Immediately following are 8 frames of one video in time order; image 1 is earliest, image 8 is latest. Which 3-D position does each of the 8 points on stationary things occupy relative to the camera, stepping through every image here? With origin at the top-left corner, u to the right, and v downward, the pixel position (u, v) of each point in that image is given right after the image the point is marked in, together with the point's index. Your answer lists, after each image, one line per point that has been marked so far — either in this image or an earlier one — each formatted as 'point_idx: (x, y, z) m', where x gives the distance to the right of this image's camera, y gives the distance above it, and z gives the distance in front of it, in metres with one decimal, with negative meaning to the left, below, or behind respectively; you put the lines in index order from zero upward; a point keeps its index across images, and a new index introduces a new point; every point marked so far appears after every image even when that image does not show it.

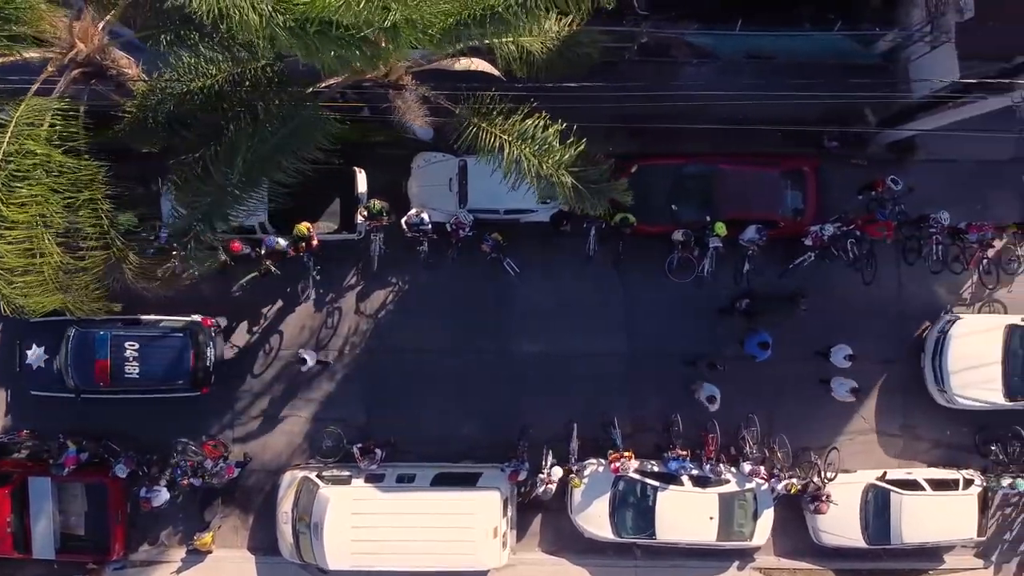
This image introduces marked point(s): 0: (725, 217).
0: (+2.4, +0.8, +11.9) m
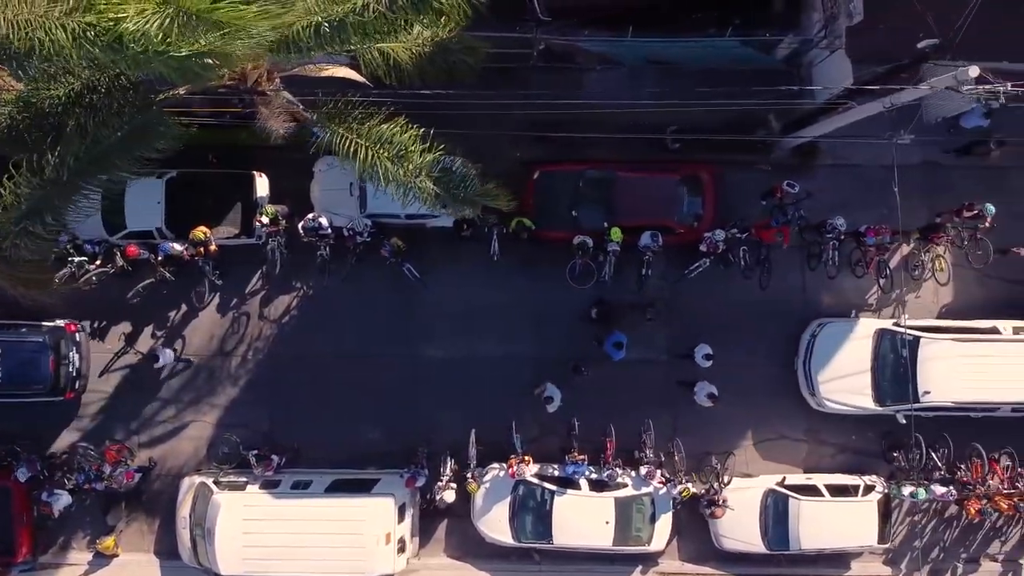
0: (+1.3, +0.7, +11.9) m
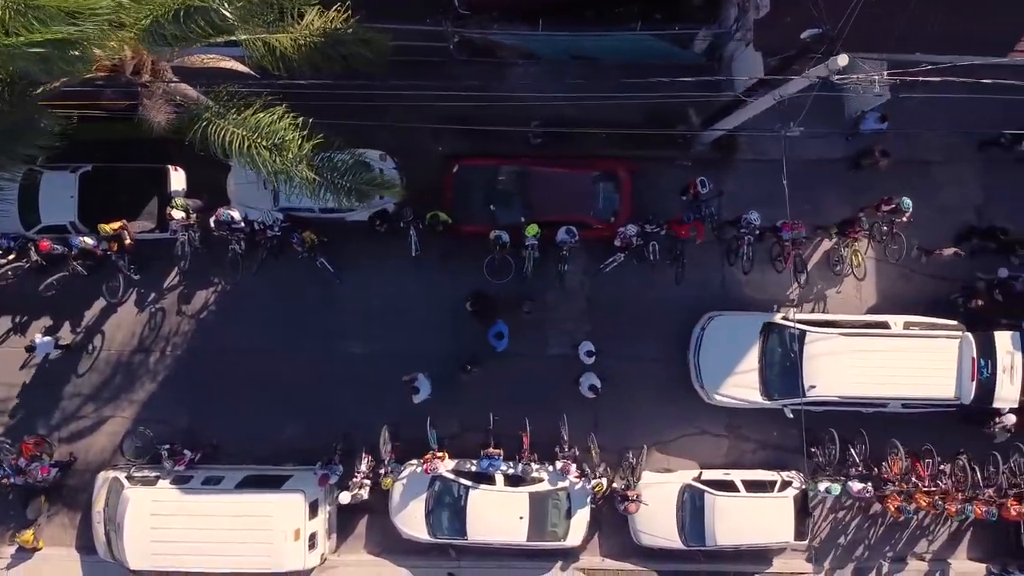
0: (+0.3, +0.8, +11.9) m
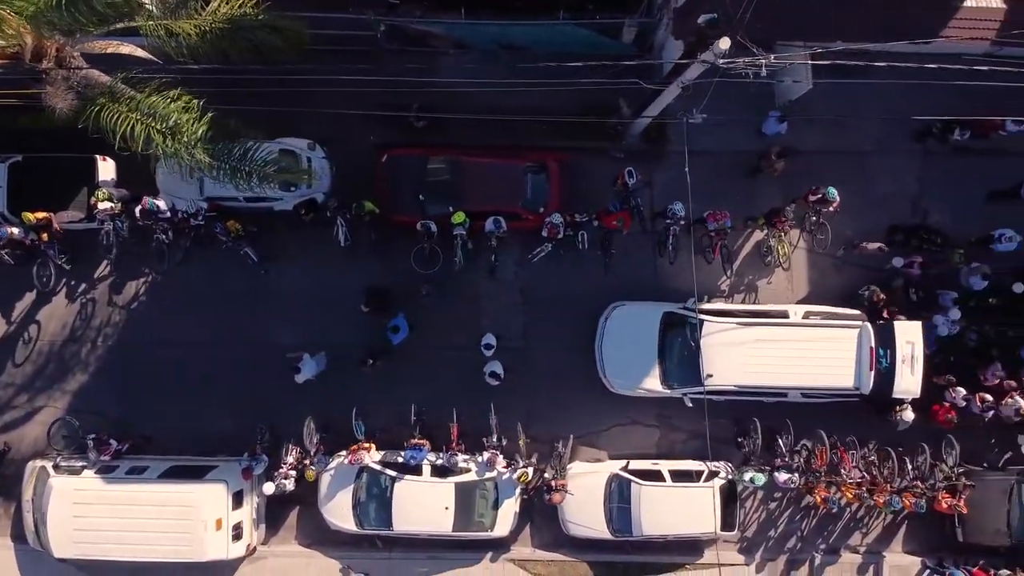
0: (-0.5, +0.9, +11.8) m
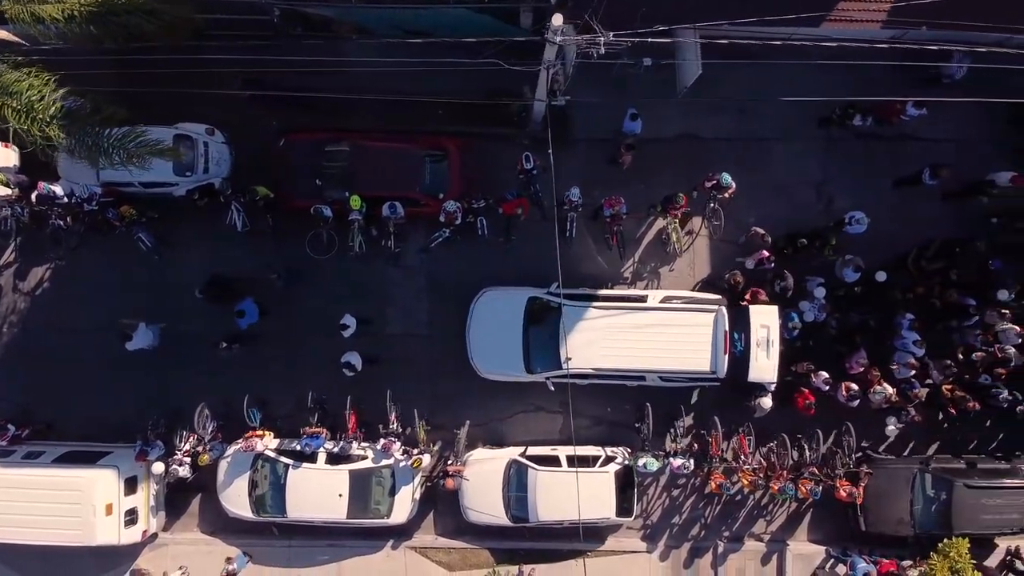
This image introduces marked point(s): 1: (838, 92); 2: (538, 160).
0: (-1.6, +1.0, +11.8) m
1: (+3.8, +2.3, +12.5) m
2: (+0.3, +1.5, +12.4) m
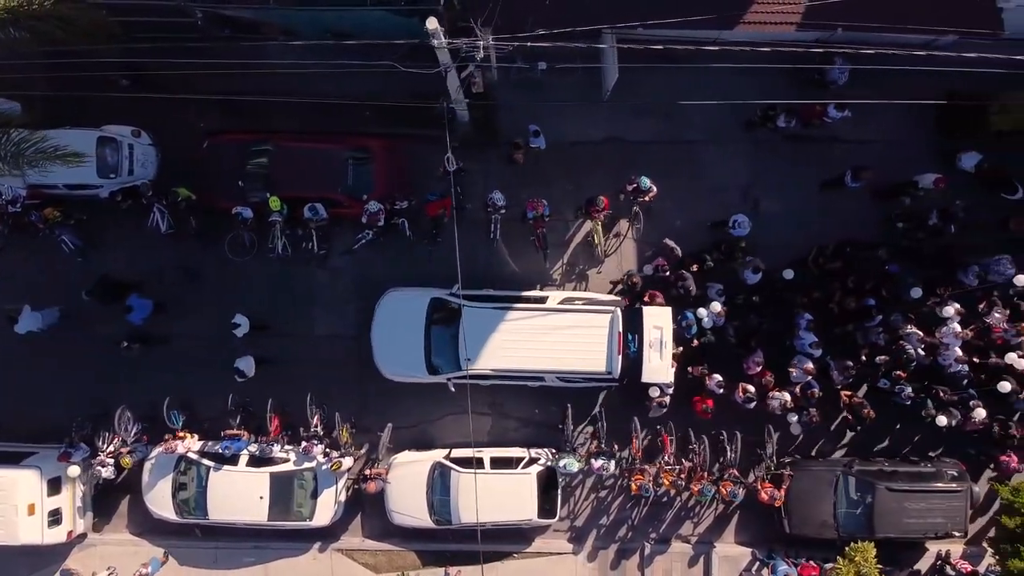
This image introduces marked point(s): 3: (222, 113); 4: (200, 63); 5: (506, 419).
0: (-2.5, +1.0, +11.8) m
1: (+2.9, +2.3, +12.5) m
2: (-0.5, +1.5, +12.4) m
3: (-3.4, +2.0, +12.4) m
4: (-3.6, +2.6, +12.3) m
5: (-0.1, -1.5, +12.4) m
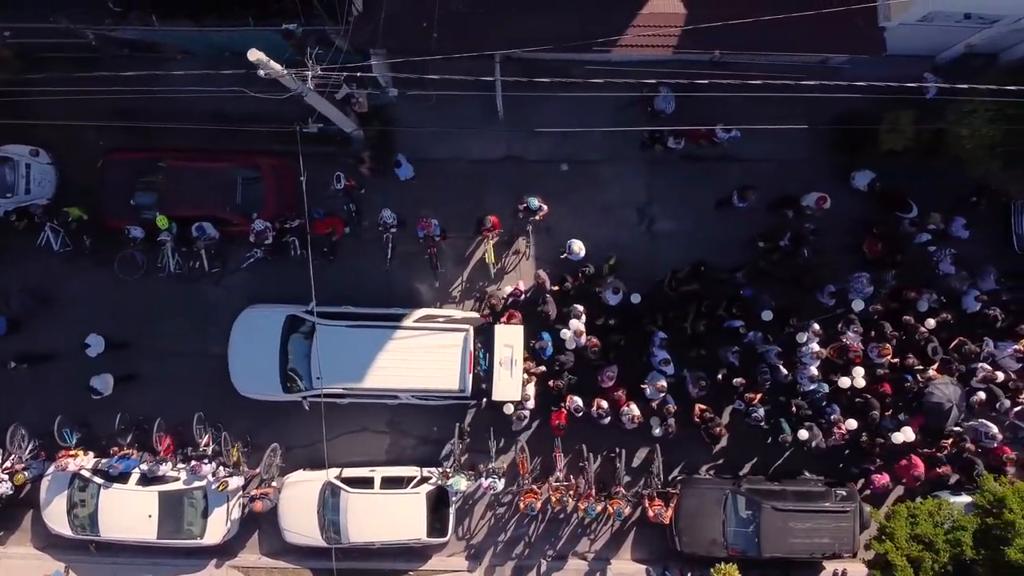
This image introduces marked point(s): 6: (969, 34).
0: (-3.7, +0.8, +11.9) m
1: (+1.7, +2.0, +12.5) m
2: (-1.7, +1.2, +12.5) m
3: (-4.6, +1.8, +12.5) m
4: (-4.8, +2.4, +12.4) m
5: (-1.3, -1.7, +12.4) m
6: (+4.7, +2.6, +11.1) m
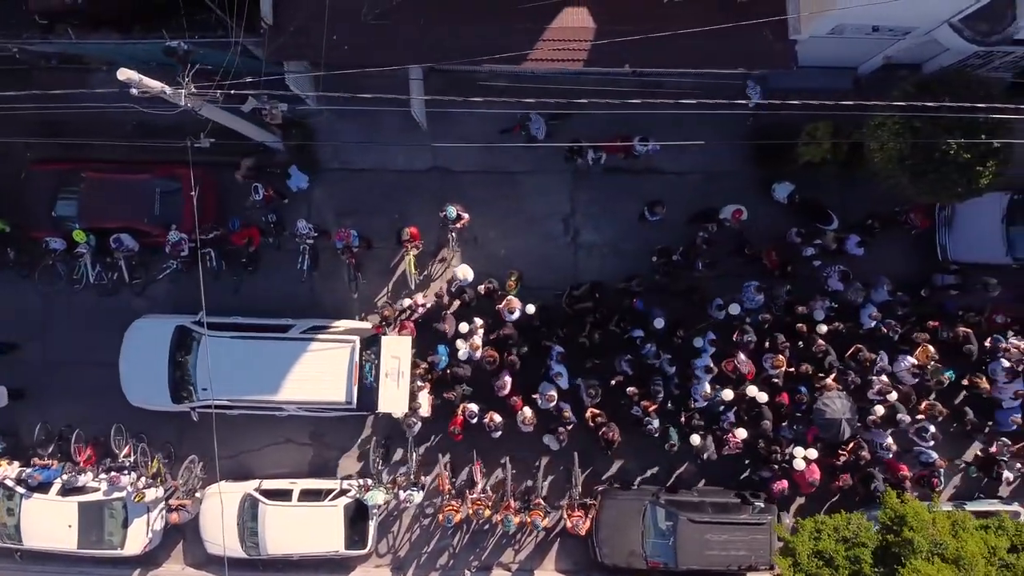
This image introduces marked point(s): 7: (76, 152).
0: (-4.6, +0.7, +12.0) m
1: (+0.8, +1.9, +12.5) m
2: (-2.6, +1.1, +12.5) m
3: (-5.5, +1.7, +12.6) m
4: (-5.7, +2.2, +12.5) m
5: (-2.2, -1.9, +12.5) m
6: (+3.8, +2.5, +11.1) m
7: (-5.1, +1.6, +12.6) m
